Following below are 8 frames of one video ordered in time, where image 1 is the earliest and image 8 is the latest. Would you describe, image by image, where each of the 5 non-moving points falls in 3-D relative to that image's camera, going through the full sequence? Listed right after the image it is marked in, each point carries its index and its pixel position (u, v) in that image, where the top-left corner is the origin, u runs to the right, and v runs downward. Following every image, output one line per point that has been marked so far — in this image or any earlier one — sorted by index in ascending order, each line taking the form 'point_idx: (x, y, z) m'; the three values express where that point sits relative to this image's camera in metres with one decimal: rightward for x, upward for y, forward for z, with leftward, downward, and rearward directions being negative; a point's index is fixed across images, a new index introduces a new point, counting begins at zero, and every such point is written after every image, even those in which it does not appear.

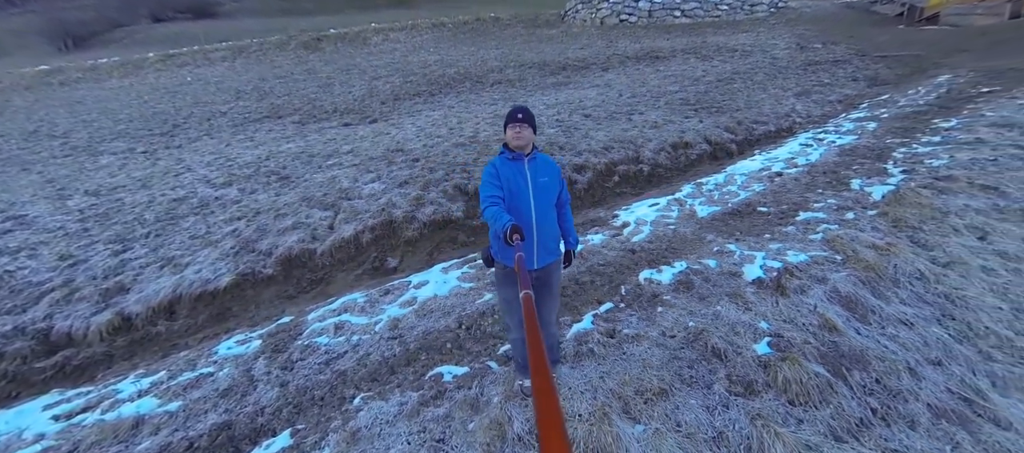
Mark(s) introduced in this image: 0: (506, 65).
0: (-0.1, +6.1, +13.6) m
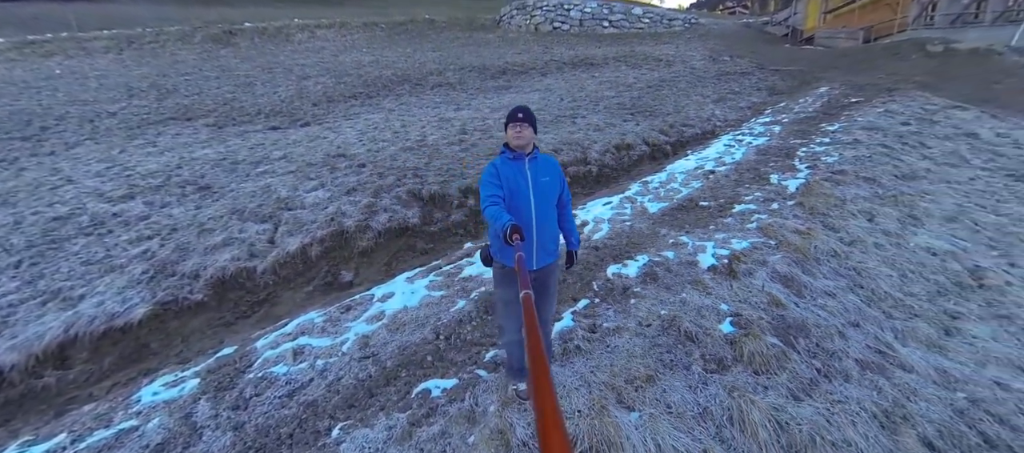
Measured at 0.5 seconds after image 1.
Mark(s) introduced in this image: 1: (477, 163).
0: (-2.4, +5.9, +13.4) m
1: (-0.8, +1.4, +7.9) m
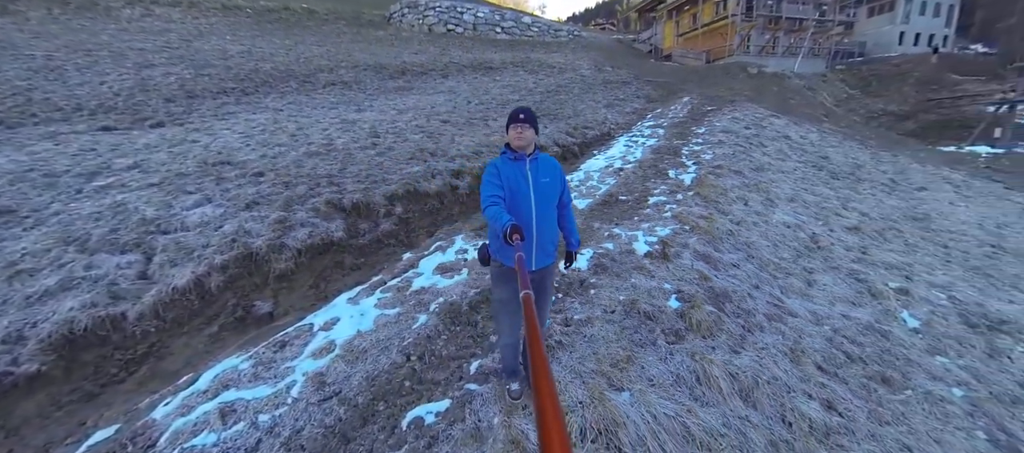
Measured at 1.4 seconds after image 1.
0: (-5.8, +5.5, +12.1) m
1: (-2.3, +1.2, +7.3) m
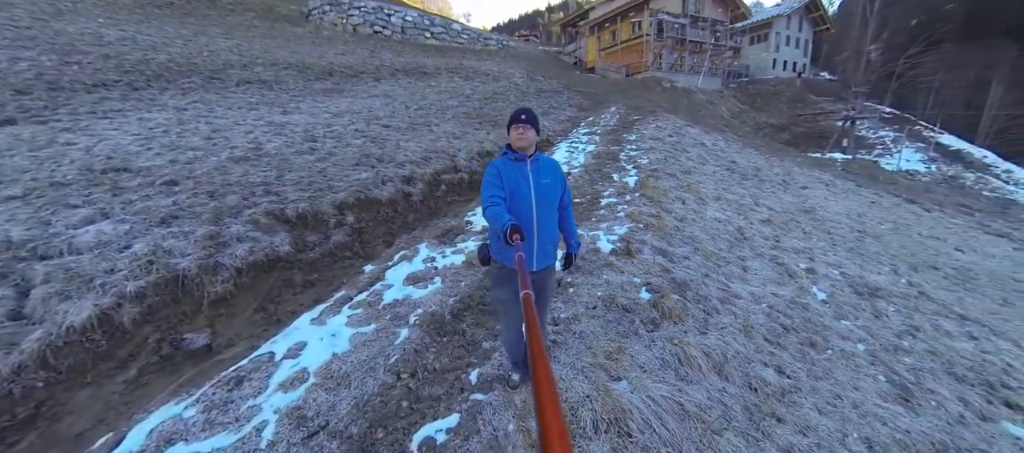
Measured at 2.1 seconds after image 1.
0: (-7.8, +5.0, +10.7) m
1: (-3.2, +1.0, +6.8) m
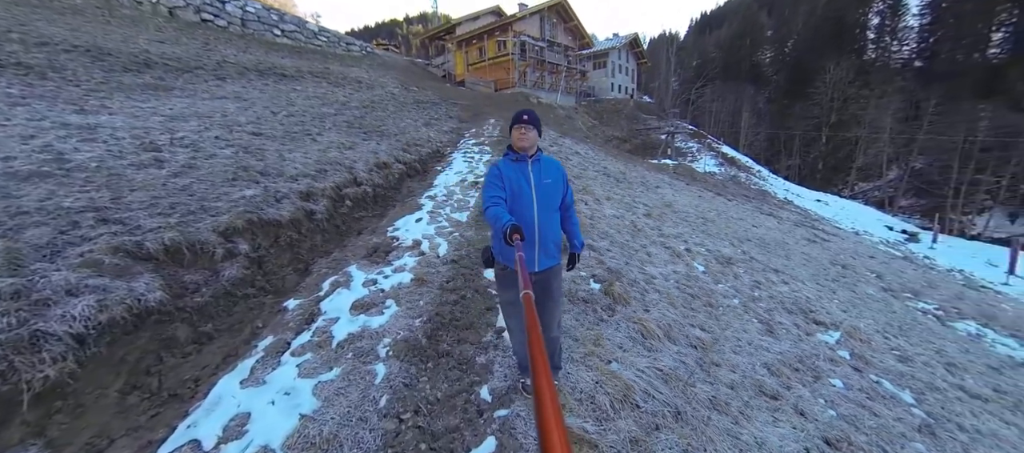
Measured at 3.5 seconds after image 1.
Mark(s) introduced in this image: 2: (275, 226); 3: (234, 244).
0: (-10.4, +3.9, +7.2) m
1: (-4.3, +0.5, +5.2) m
2: (-3.4, 0.0, +5.2) m
3: (-3.6, -0.2, +4.6) m
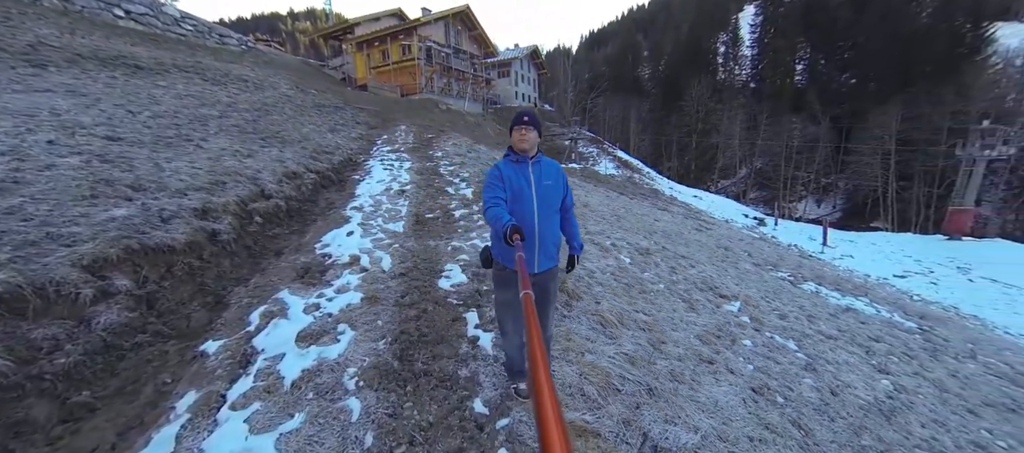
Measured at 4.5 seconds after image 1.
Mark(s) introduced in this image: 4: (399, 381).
0: (-11.5, +3.1, +4.2) m
1: (-4.8, +0.2, +3.9) m
2: (-3.9, -0.3, +4.1) m
3: (-4.0, -0.5, +3.5) m
4: (-1.0, -1.4, +3.3) m
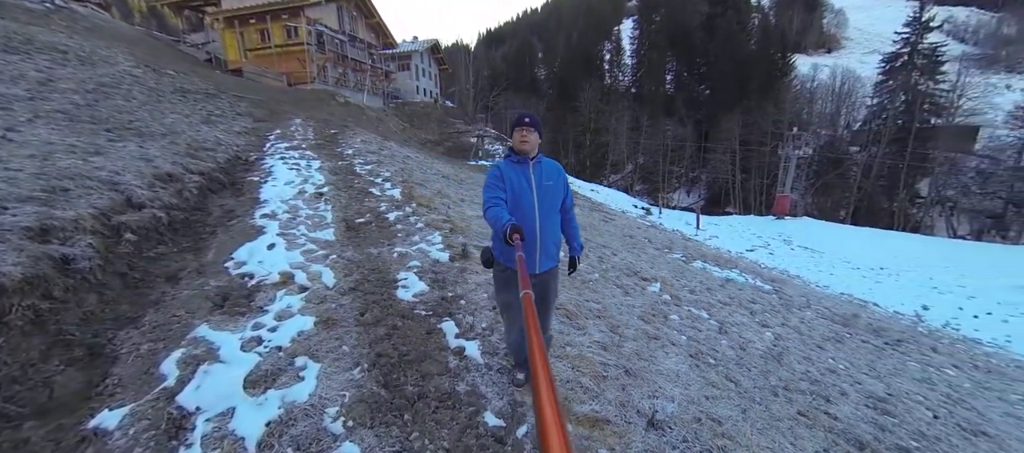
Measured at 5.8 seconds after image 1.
0: (-11.4, +2.4, +0.6) m
1: (-4.8, -0.1, +2.3) m
2: (-4.0, -0.5, +2.7) m
3: (-3.8, -0.8, +2.2) m
4: (-0.9, -1.5, +2.8) m
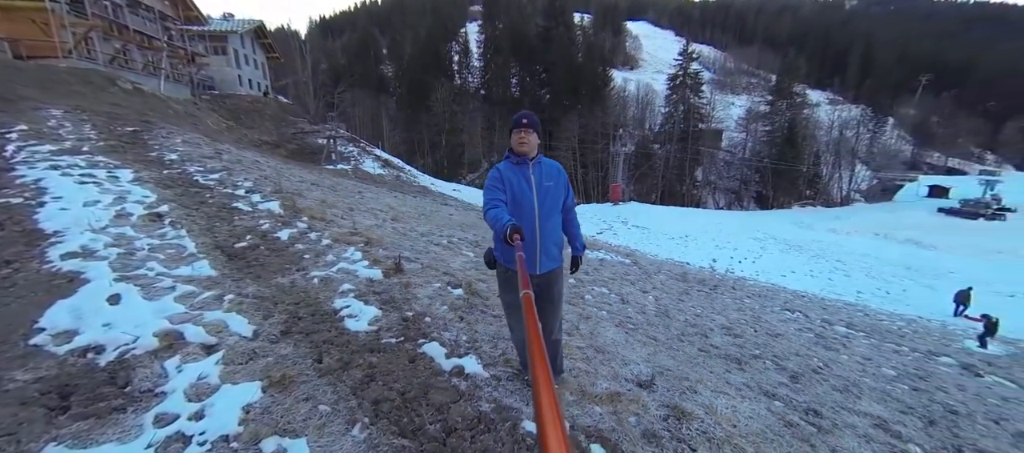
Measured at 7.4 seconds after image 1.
0: (-9.5, +1.3, -4.1) m
1: (-3.9, -0.6, +0.2) m
2: (-3.3, -0.9, +0.9) m
3: (-2.9, -1.1, +0.5) m
4: (-0.5, -1.5, +2.3) m
